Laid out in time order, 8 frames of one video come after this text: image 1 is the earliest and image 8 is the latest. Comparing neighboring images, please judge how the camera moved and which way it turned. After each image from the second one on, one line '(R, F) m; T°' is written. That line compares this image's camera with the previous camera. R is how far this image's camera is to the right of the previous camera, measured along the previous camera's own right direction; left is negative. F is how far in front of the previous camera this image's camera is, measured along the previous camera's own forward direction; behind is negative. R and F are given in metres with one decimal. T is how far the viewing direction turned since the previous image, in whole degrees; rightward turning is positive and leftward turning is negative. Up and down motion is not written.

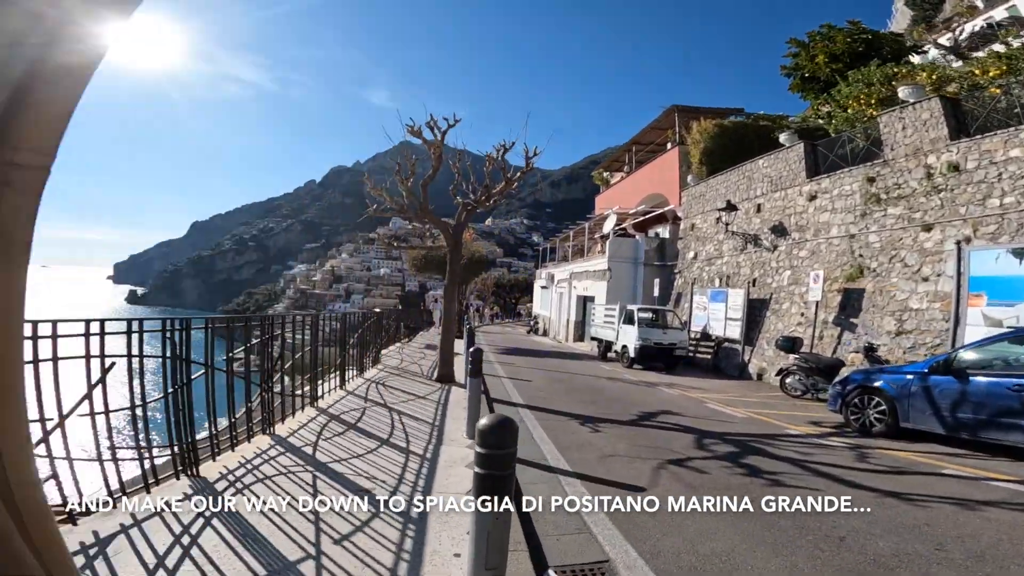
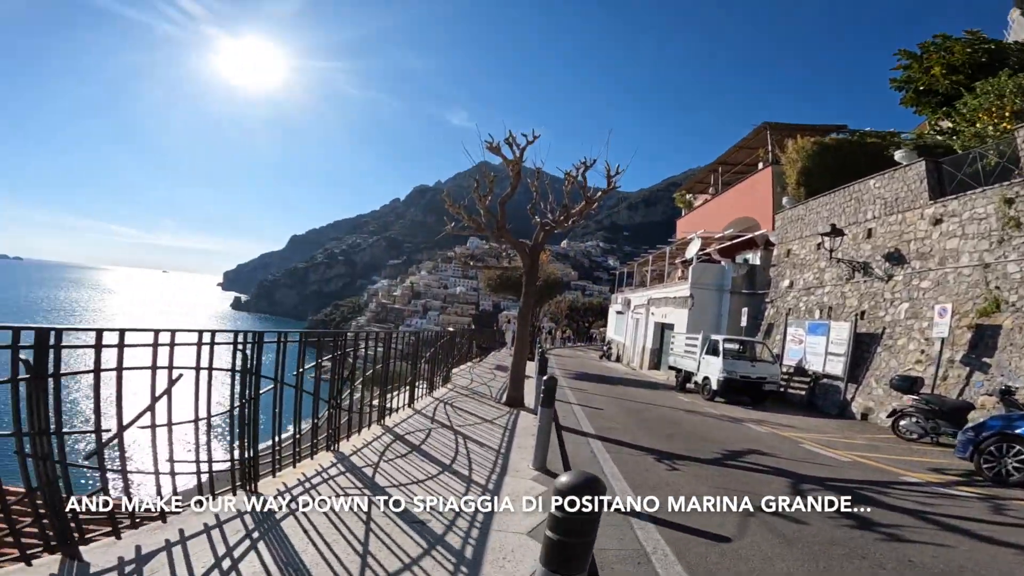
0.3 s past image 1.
(0.0, +0.4) m; -8°
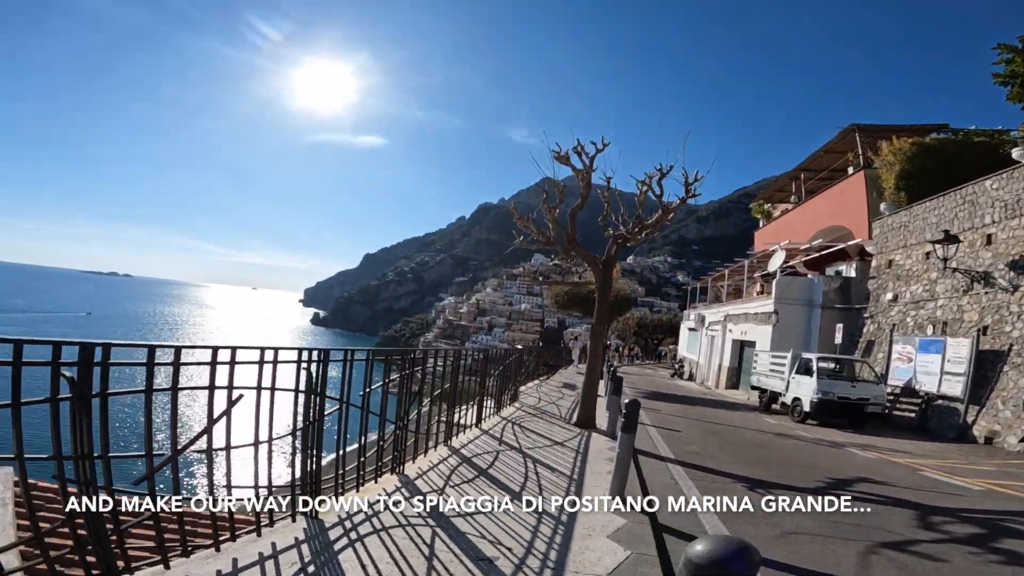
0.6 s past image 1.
(-0.1, +0.4) m; -7°
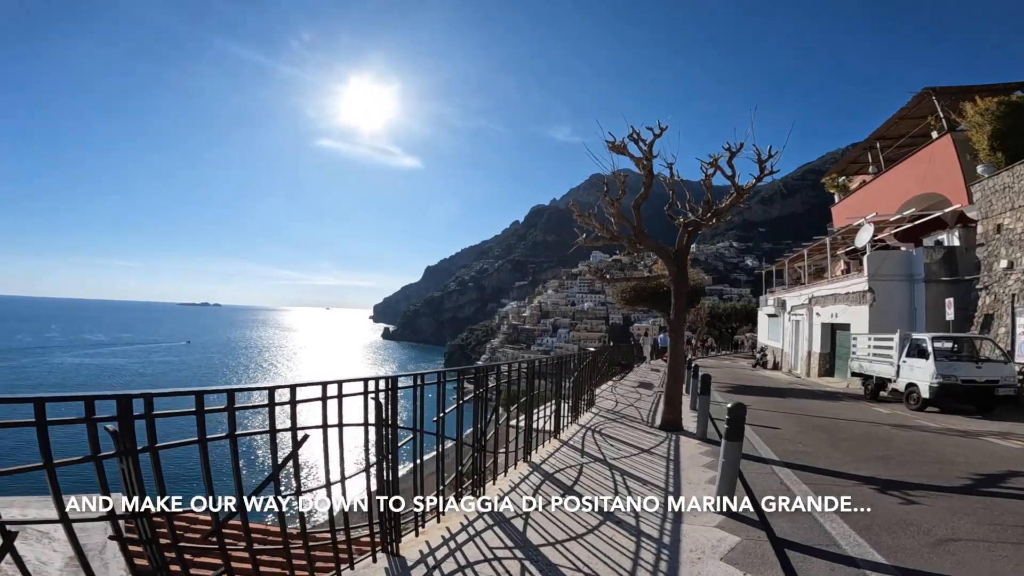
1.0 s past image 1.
(-0.1, +0.4) m; -6°
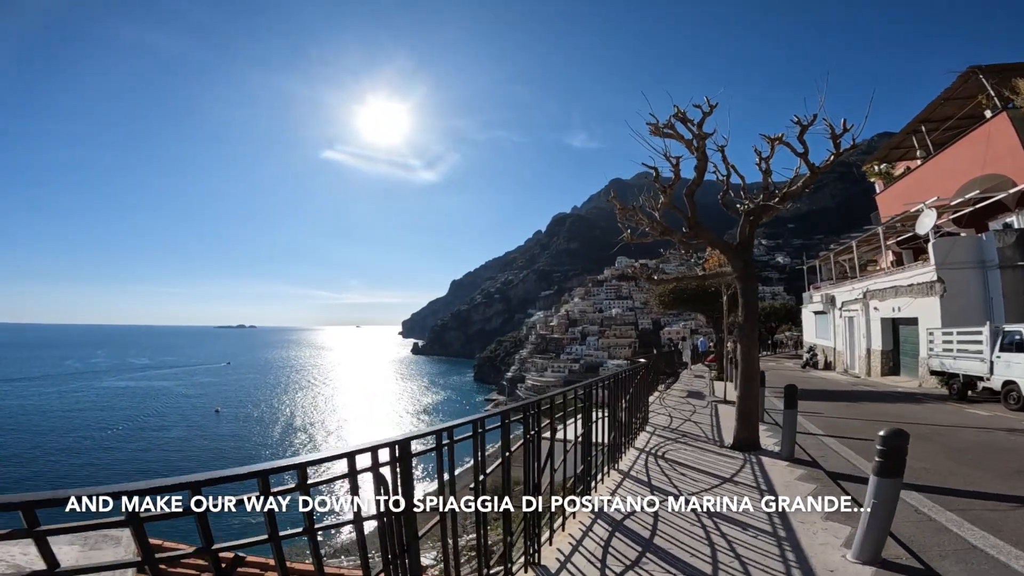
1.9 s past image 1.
(-0.2, +0.8) m; -3°
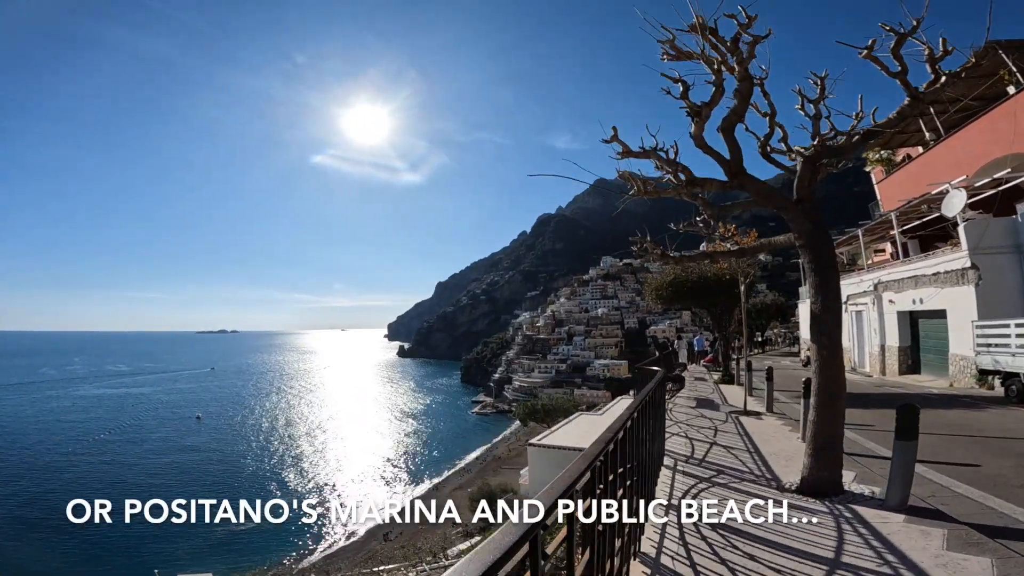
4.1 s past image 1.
(+0.1, +1.8) m; +1°
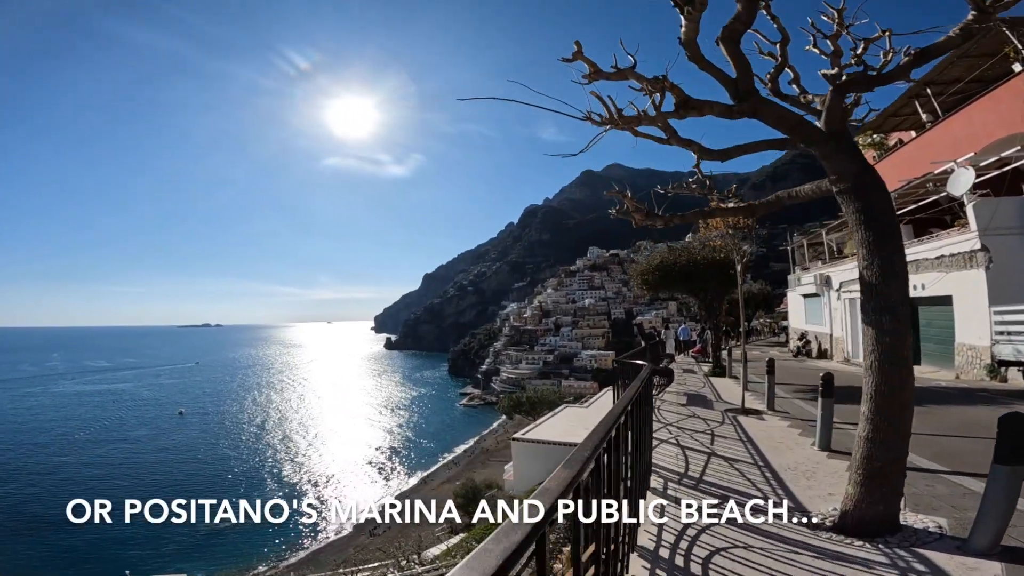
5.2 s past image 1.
(+0.3, +1.1) m; +1°
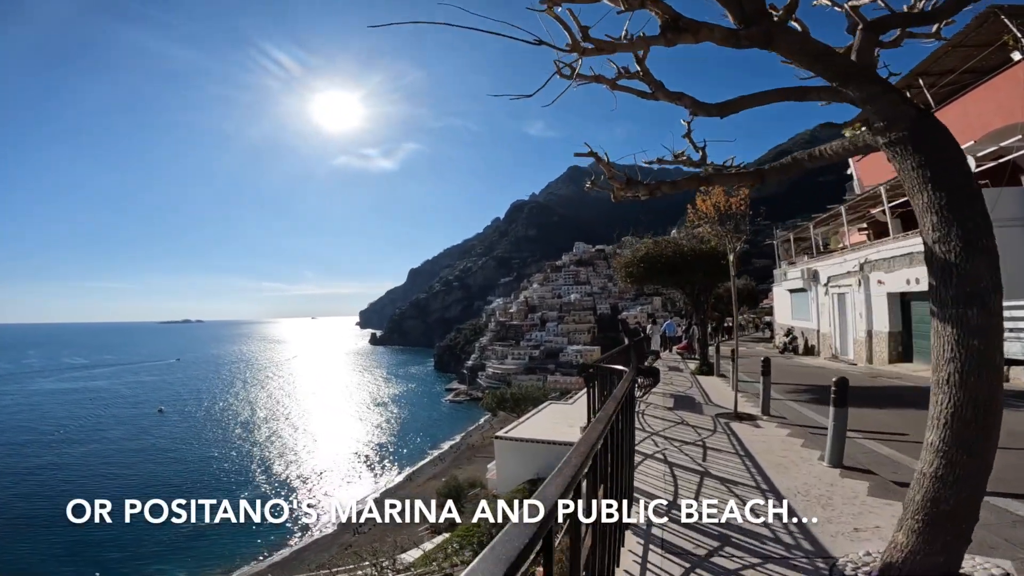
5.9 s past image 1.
(+0.2, +0.7) m; +1°
